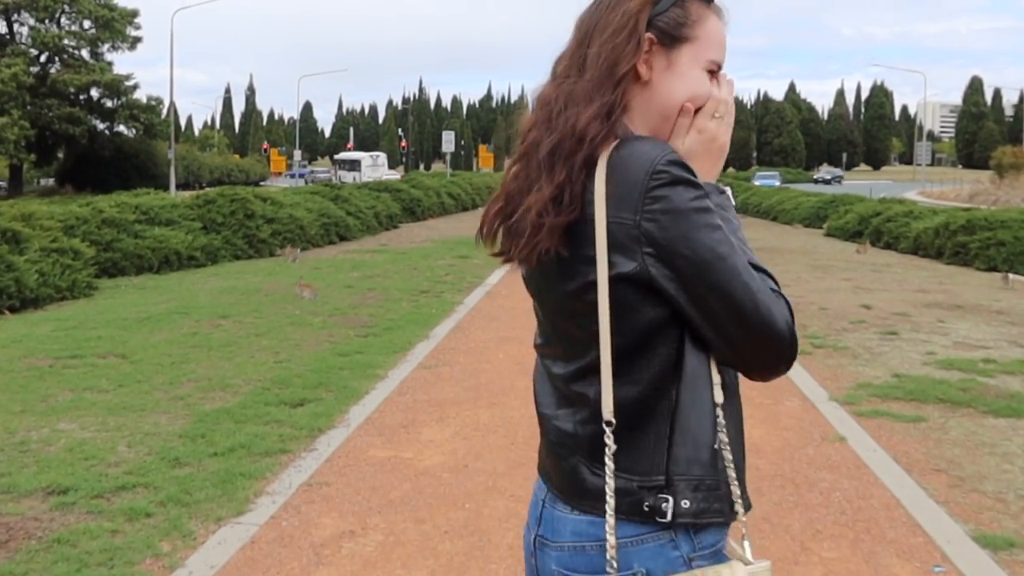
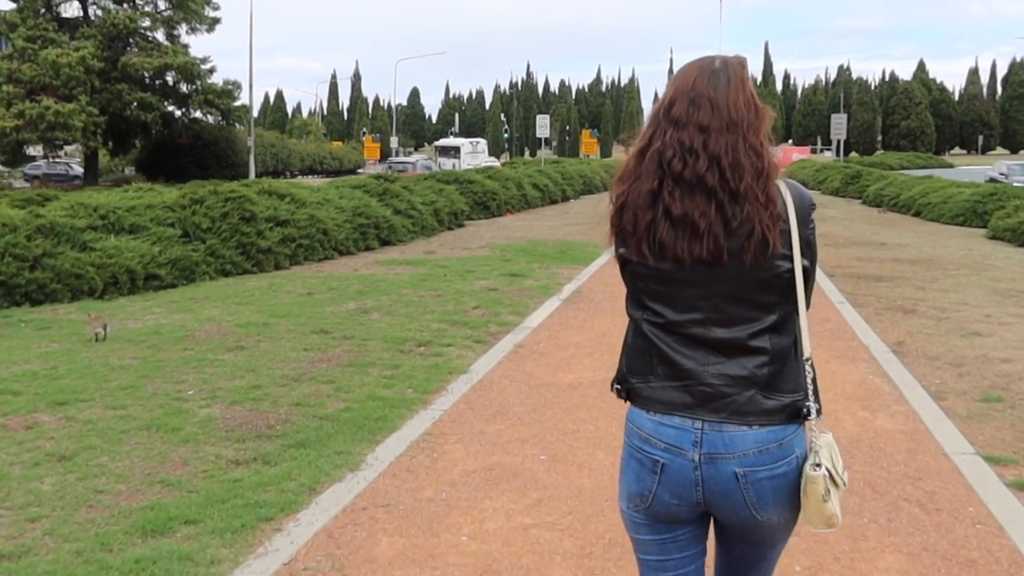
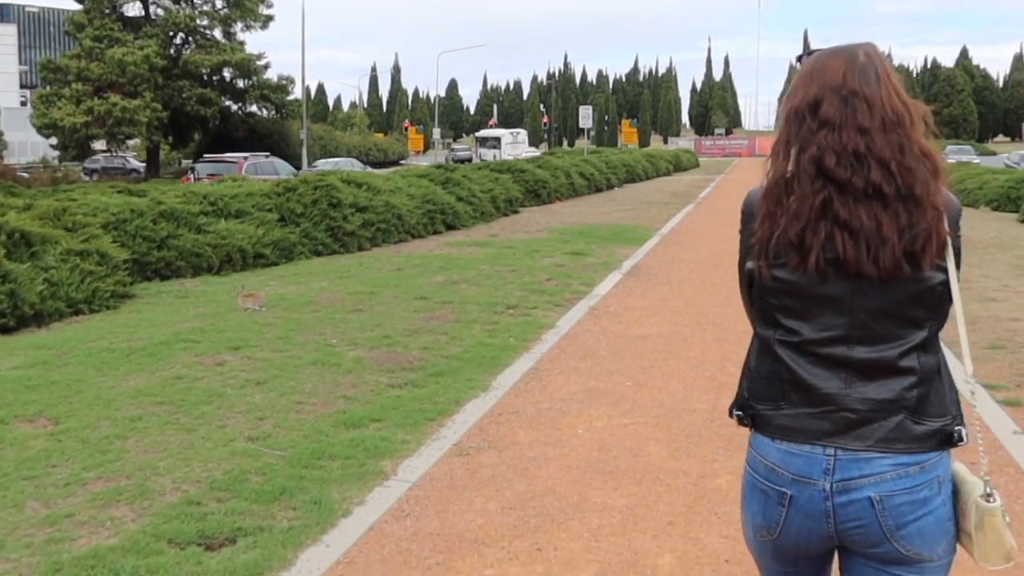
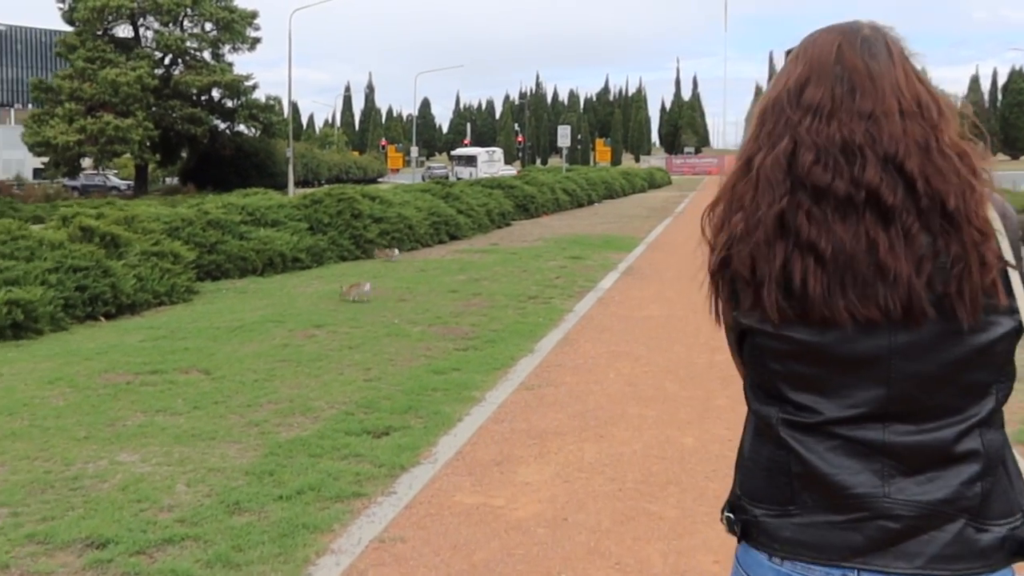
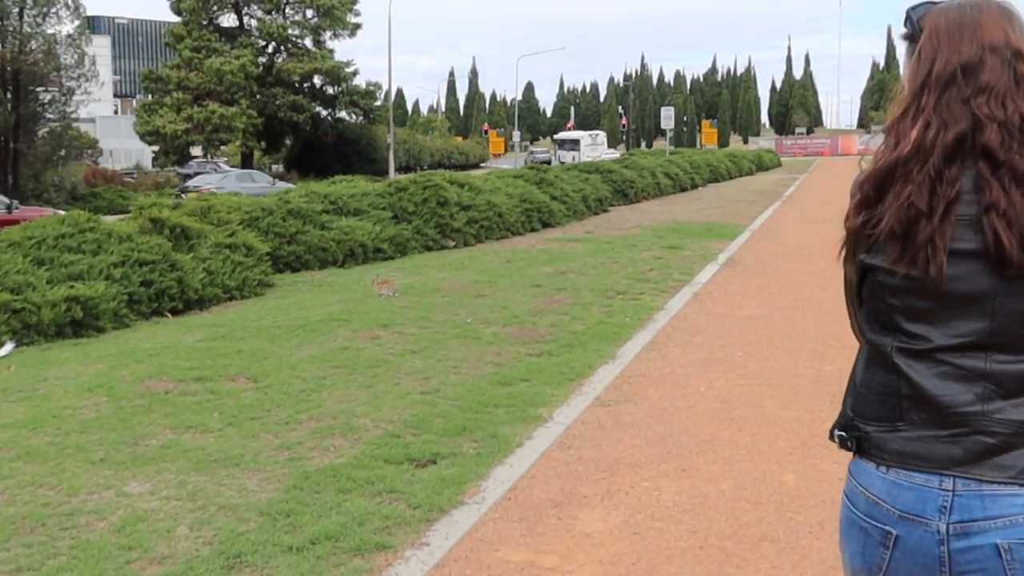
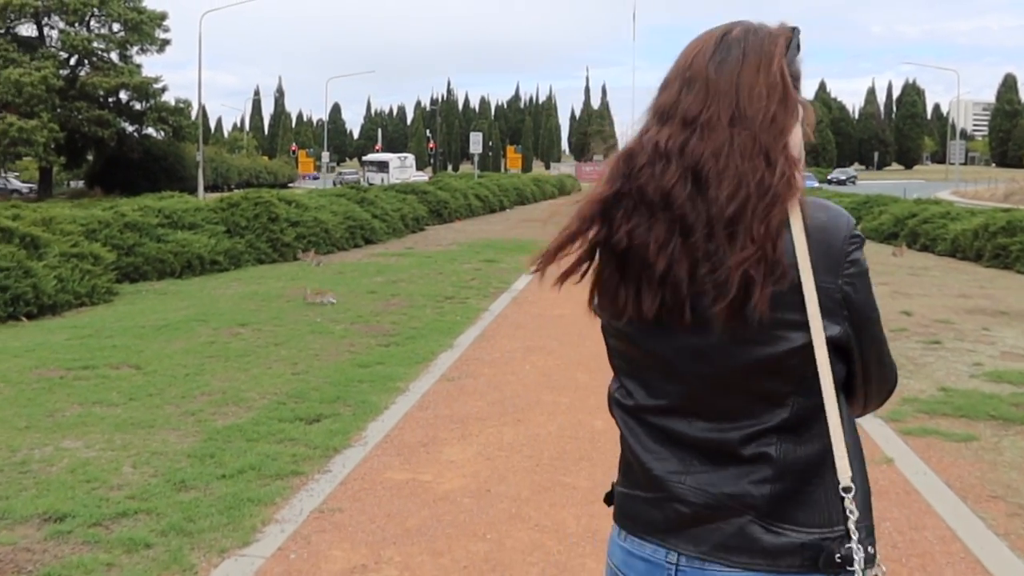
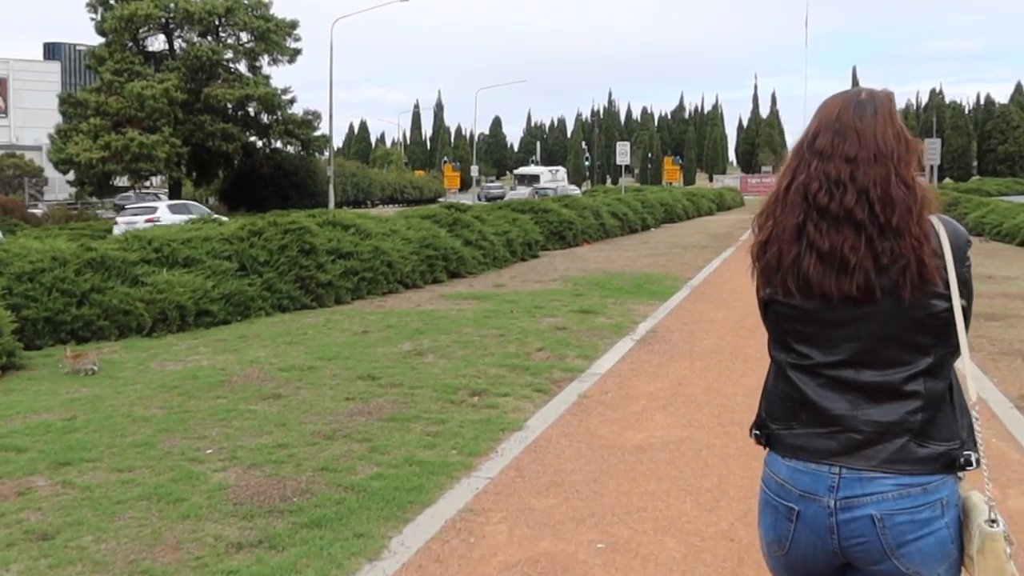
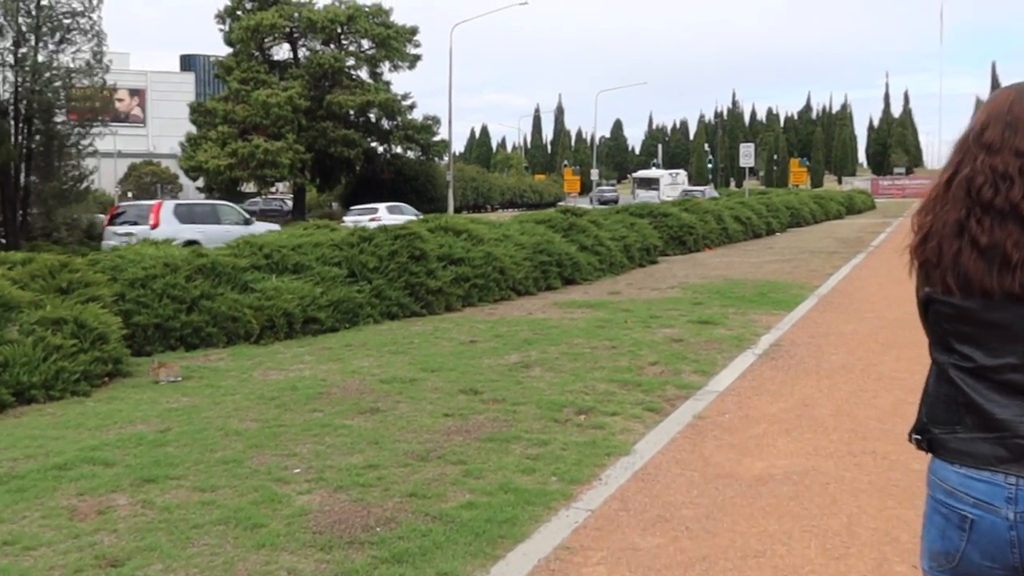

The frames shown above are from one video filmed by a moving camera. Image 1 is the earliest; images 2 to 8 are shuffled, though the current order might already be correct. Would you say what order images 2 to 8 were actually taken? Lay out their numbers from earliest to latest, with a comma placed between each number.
6, 4, 5, 3, 2, 7, 8
